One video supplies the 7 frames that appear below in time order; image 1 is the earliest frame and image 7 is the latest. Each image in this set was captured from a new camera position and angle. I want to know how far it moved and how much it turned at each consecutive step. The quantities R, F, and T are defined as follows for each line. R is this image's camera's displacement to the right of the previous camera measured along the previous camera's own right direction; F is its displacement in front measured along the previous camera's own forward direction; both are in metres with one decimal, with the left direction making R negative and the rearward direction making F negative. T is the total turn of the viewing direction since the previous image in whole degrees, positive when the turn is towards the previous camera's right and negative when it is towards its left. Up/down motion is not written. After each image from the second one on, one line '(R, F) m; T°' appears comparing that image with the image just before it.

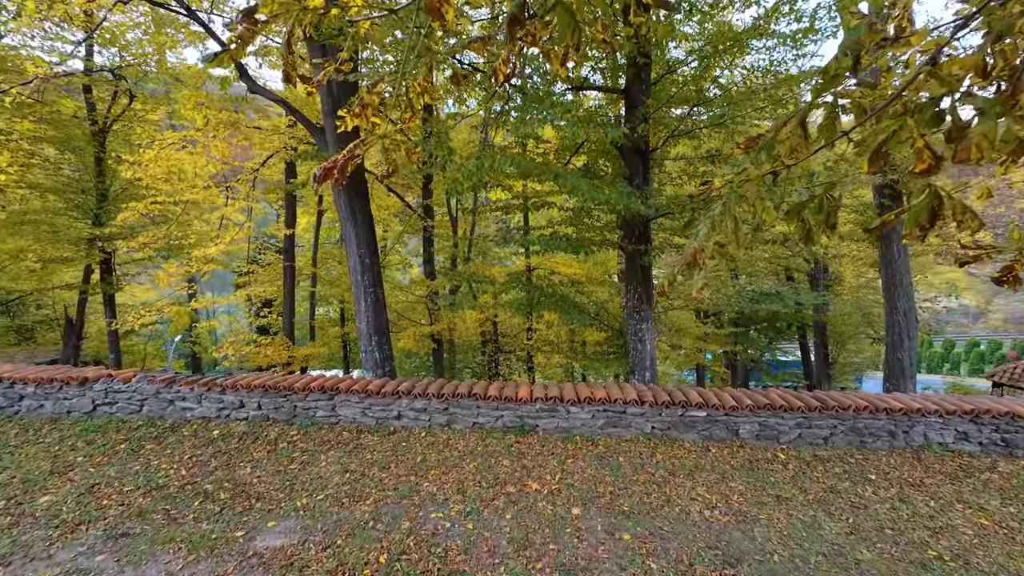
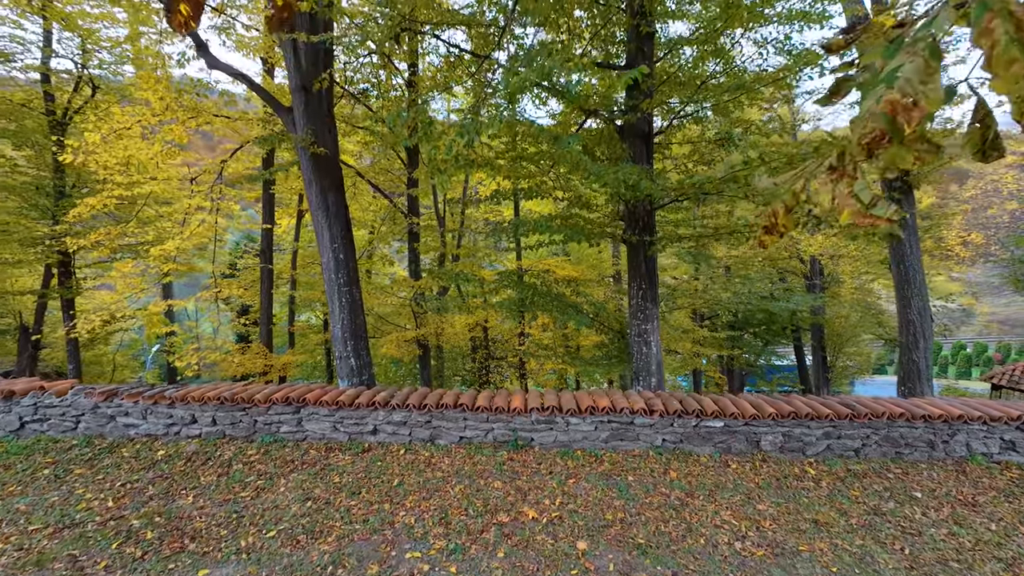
(0.0, +0.5) m; +1°
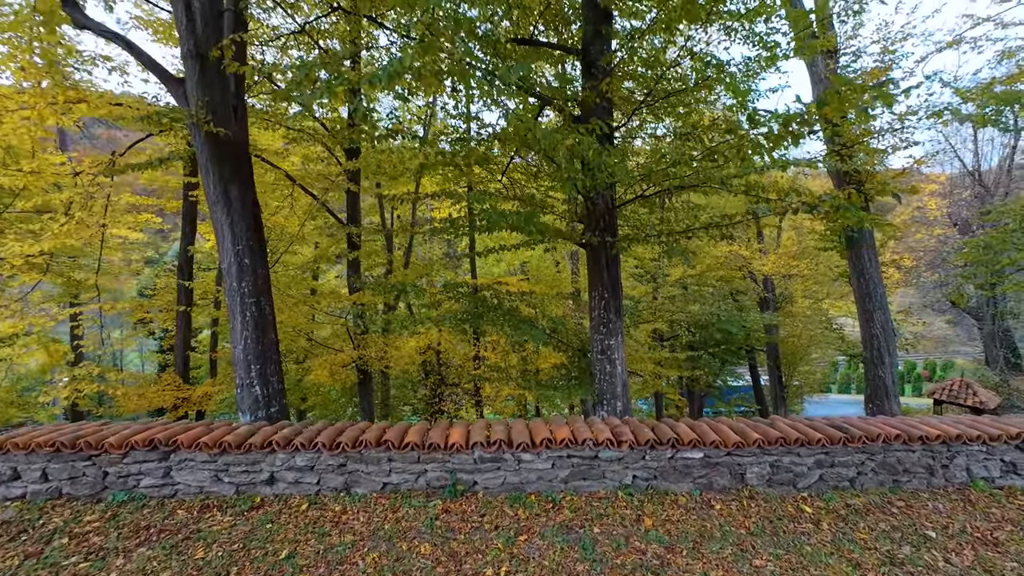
(+0.2, +0.7) m; +5°
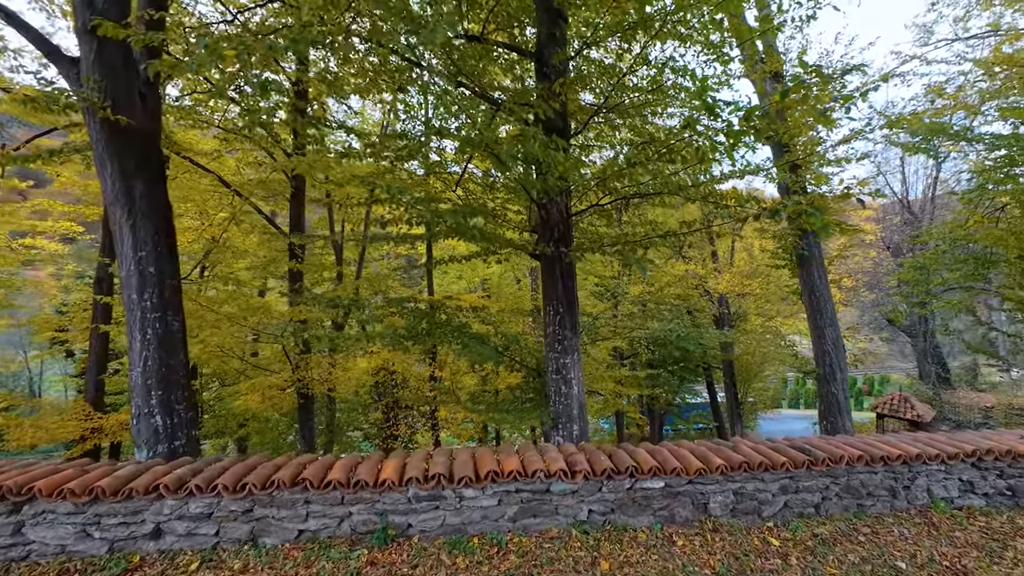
(+0.2, +0.3) m; +5°
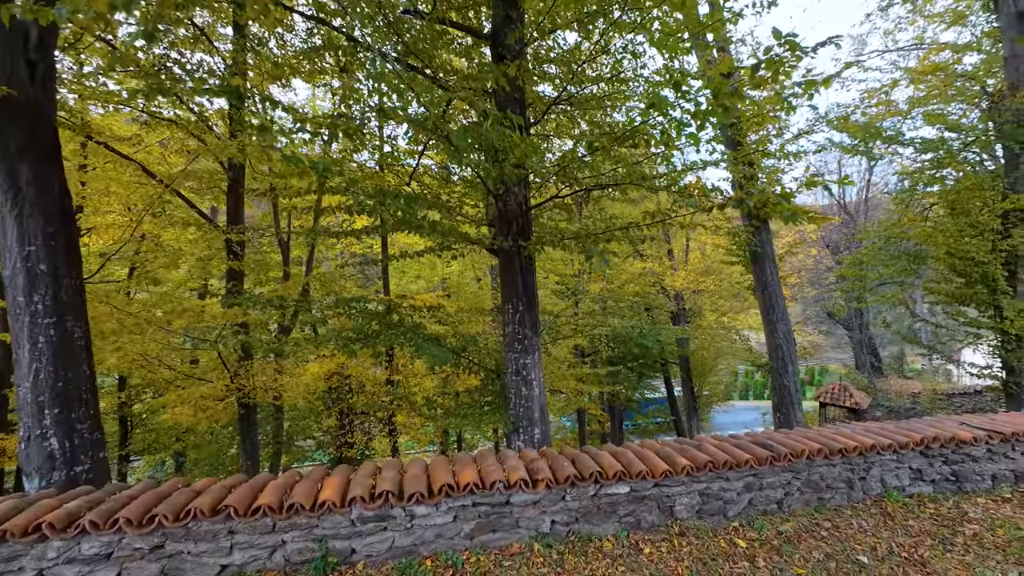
(0.0, +0.2) m; +5°
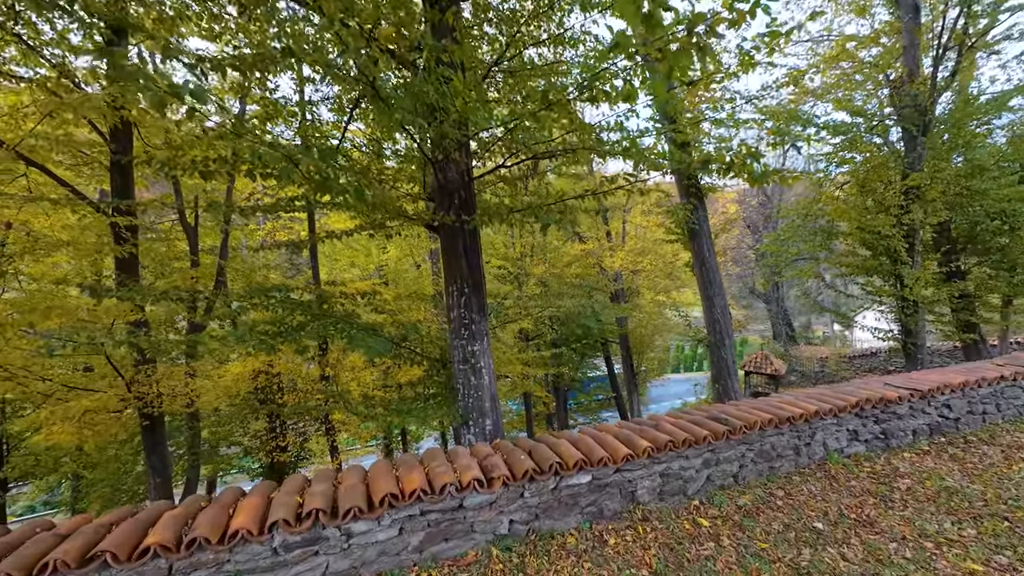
(0.0, +0.3) m; +8°
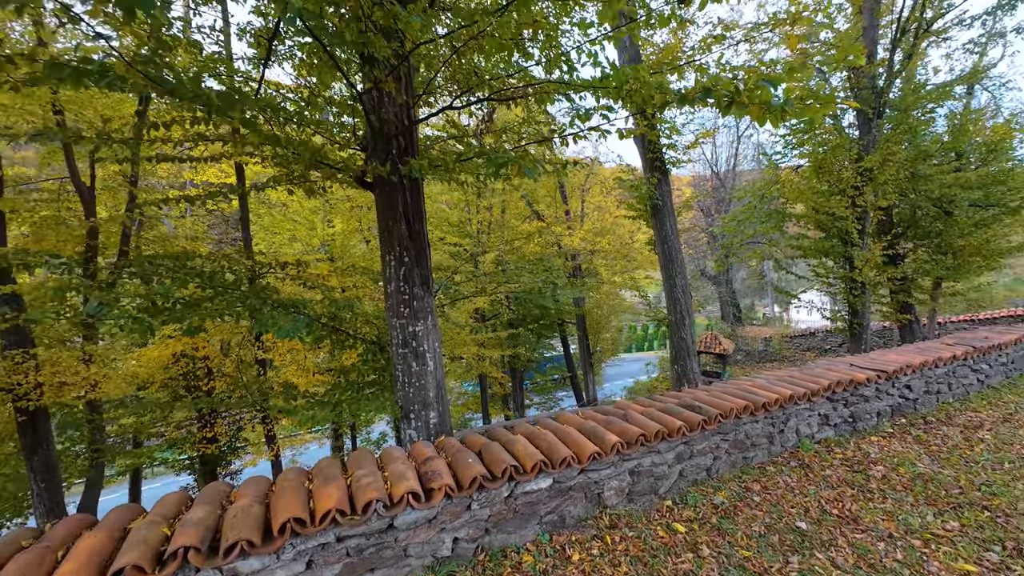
(+0.1, +0.5) m; +6°
